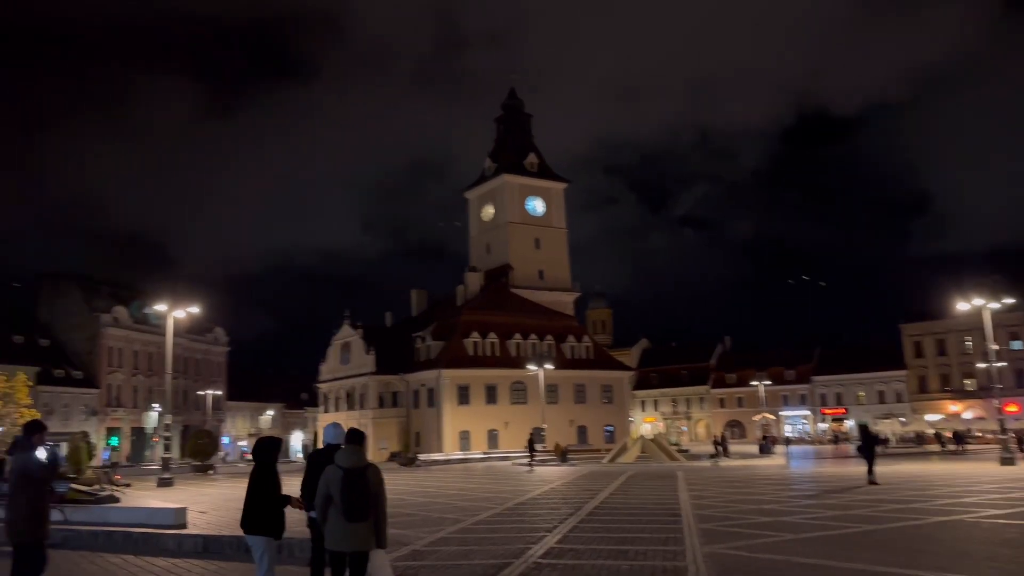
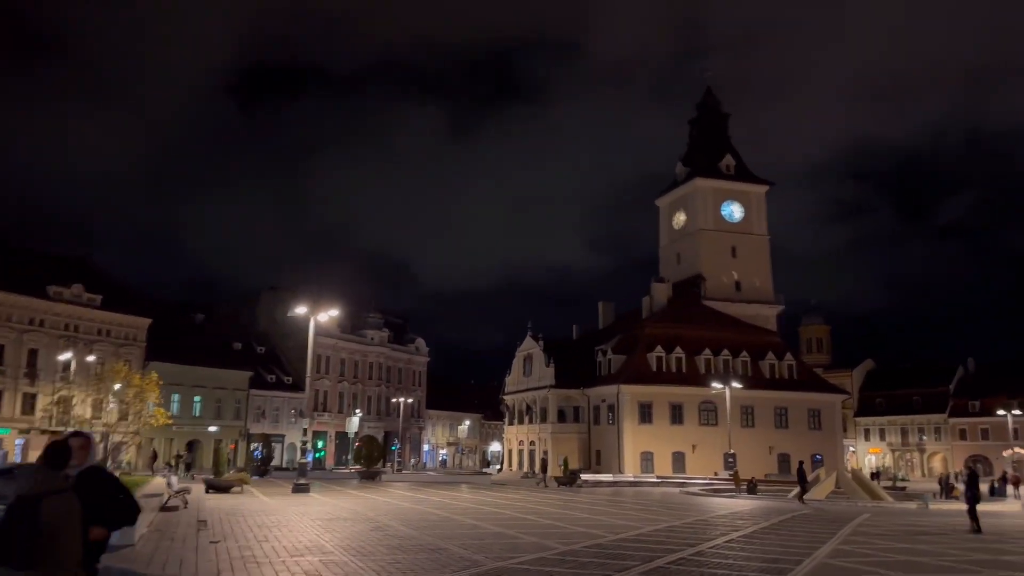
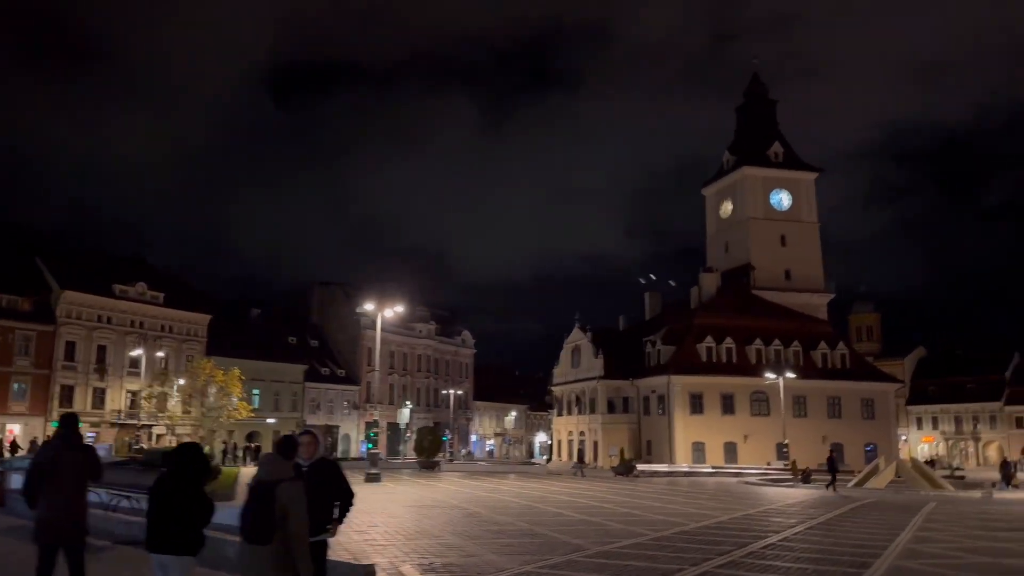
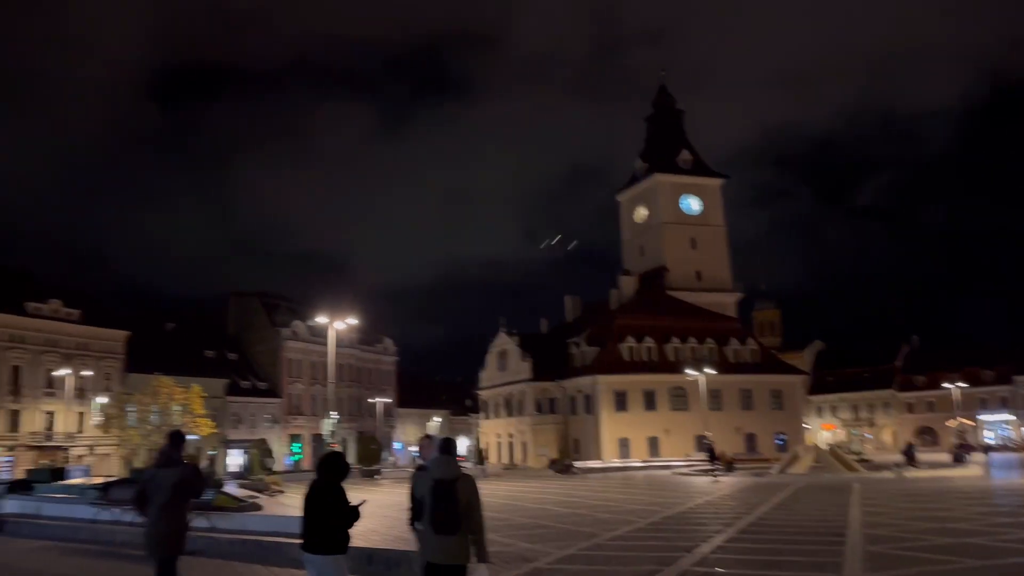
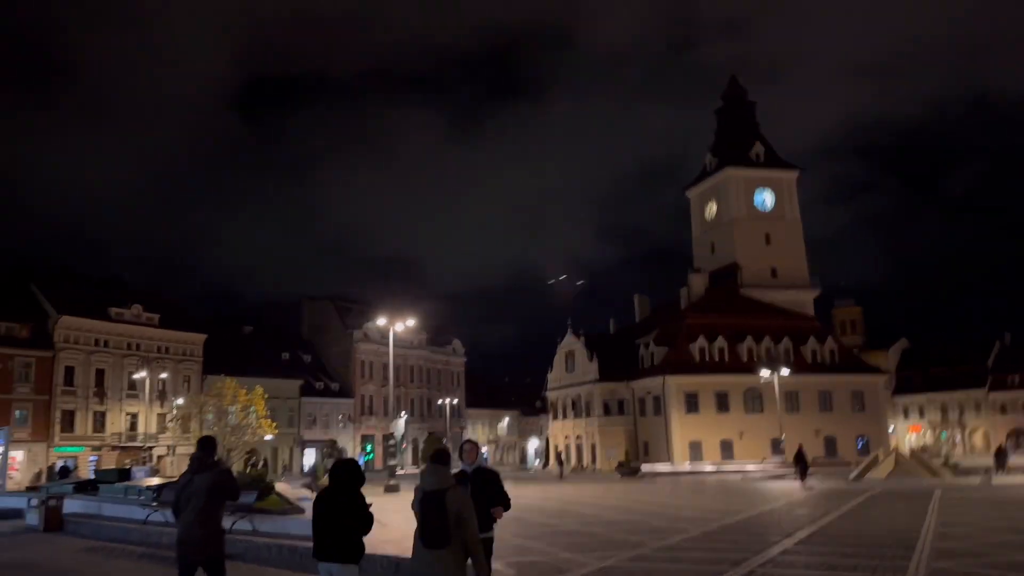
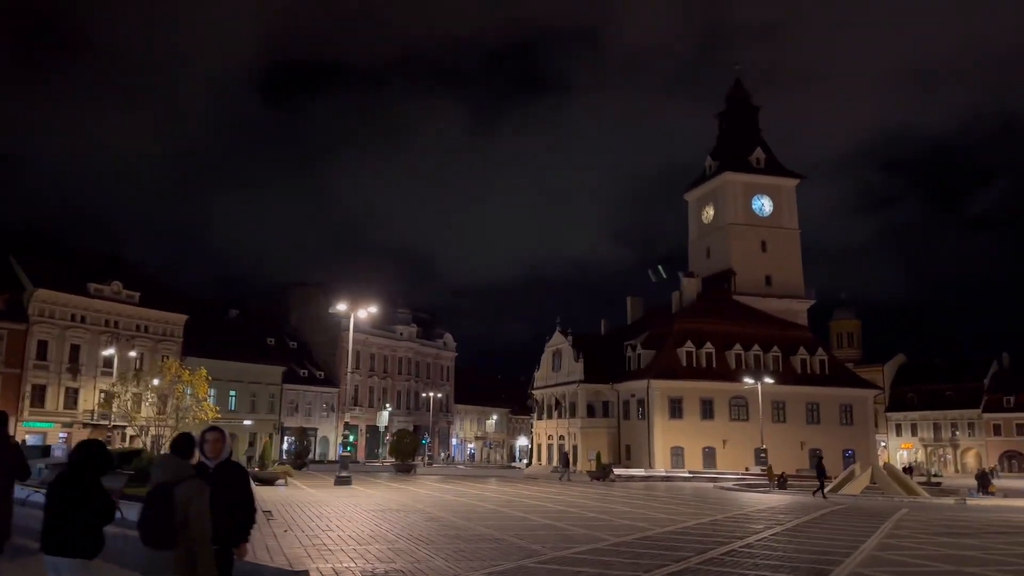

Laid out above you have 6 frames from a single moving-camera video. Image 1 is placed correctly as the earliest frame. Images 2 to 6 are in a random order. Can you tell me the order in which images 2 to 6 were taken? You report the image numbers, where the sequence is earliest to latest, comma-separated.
4, 5, 3, 6, 2
